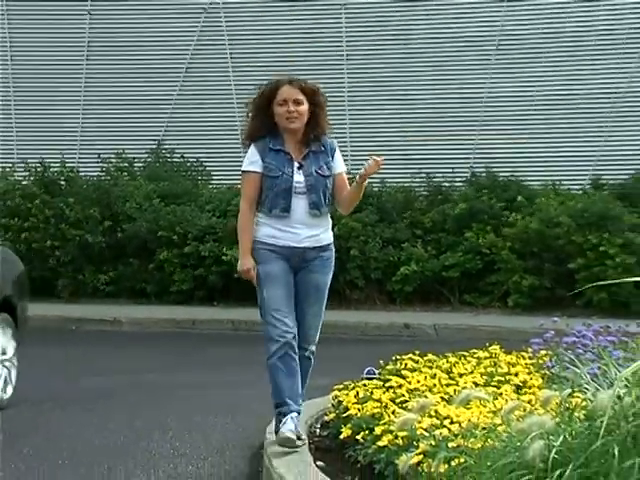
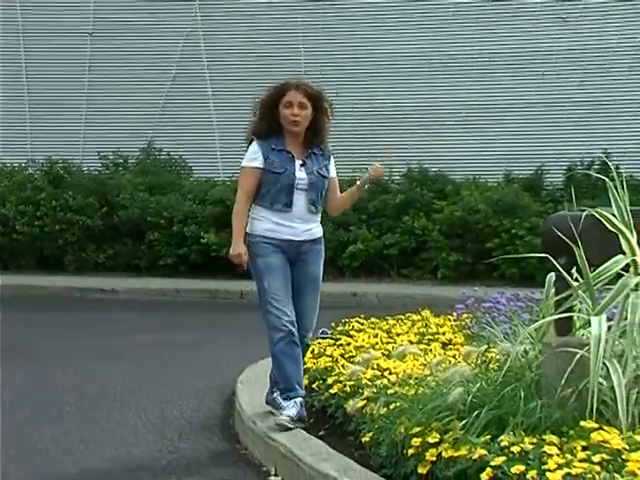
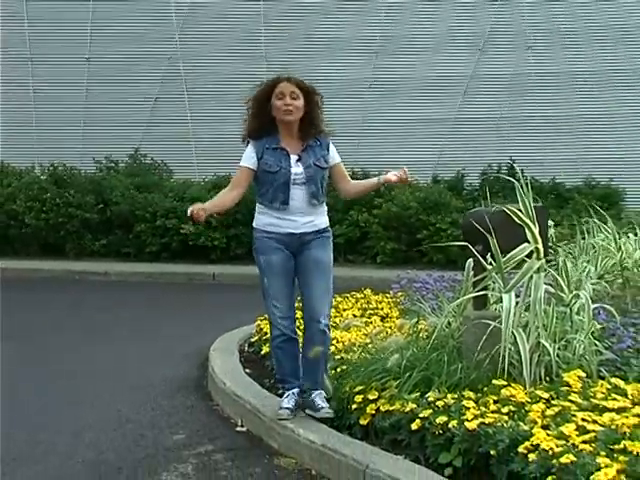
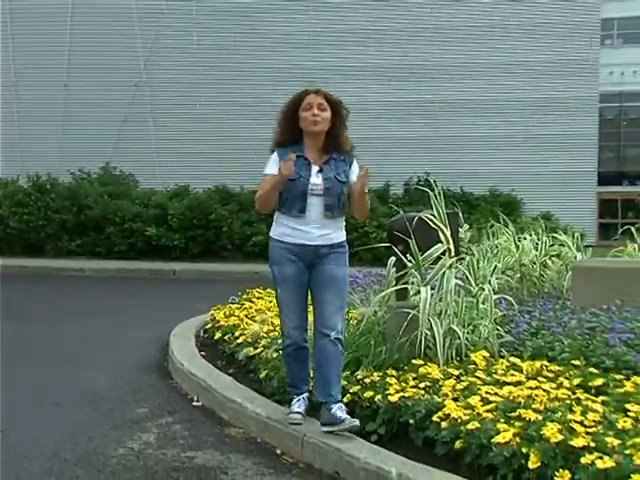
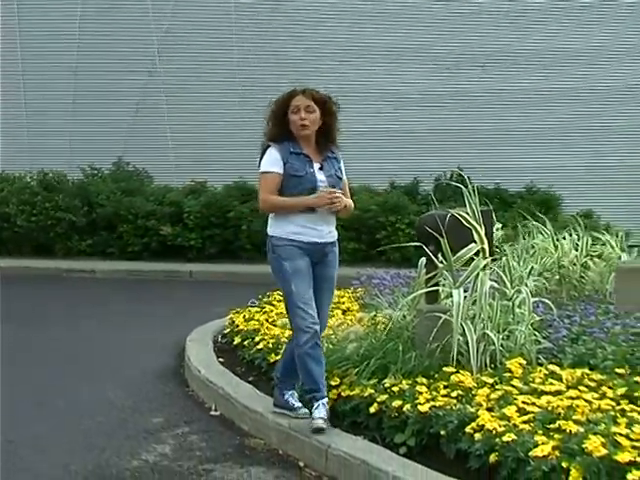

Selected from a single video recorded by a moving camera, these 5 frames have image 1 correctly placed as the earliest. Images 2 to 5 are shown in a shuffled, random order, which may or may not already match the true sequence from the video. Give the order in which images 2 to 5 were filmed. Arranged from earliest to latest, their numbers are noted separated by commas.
2, 3, 5, 4
